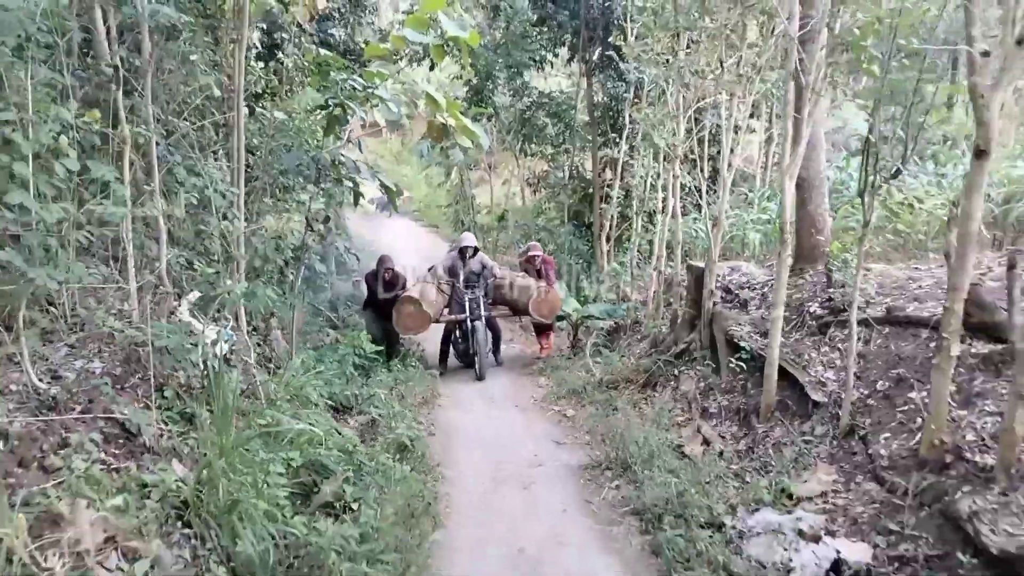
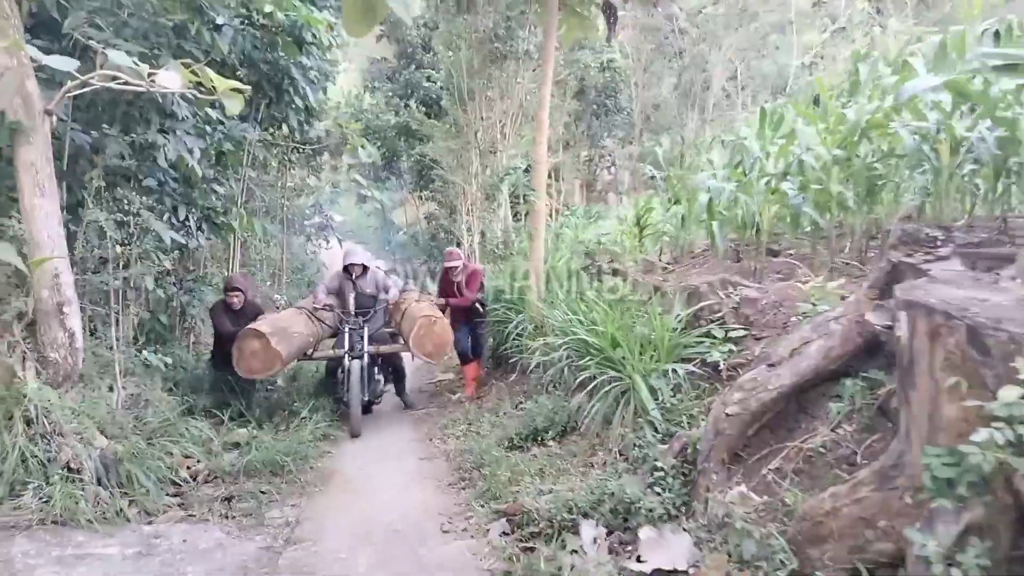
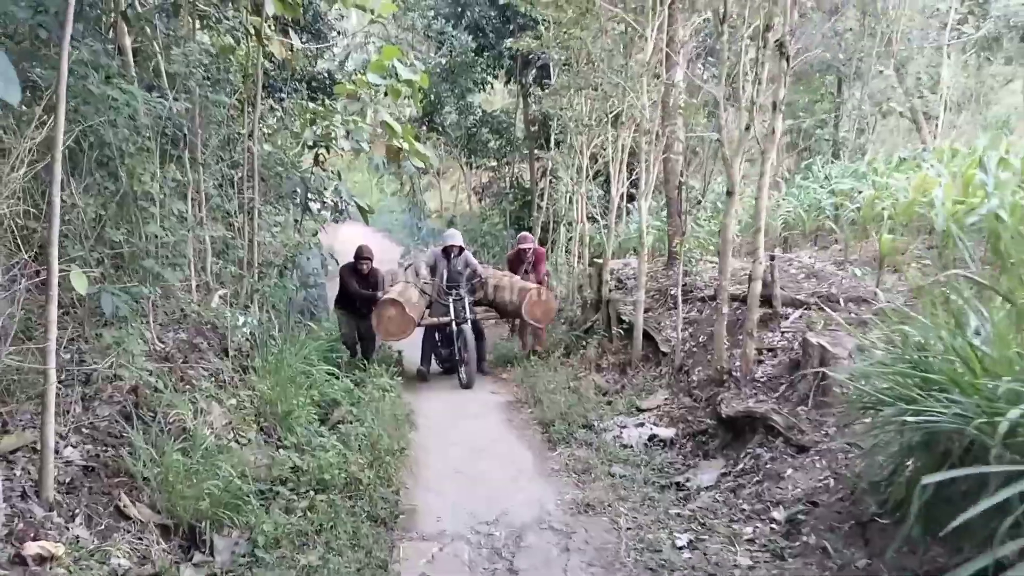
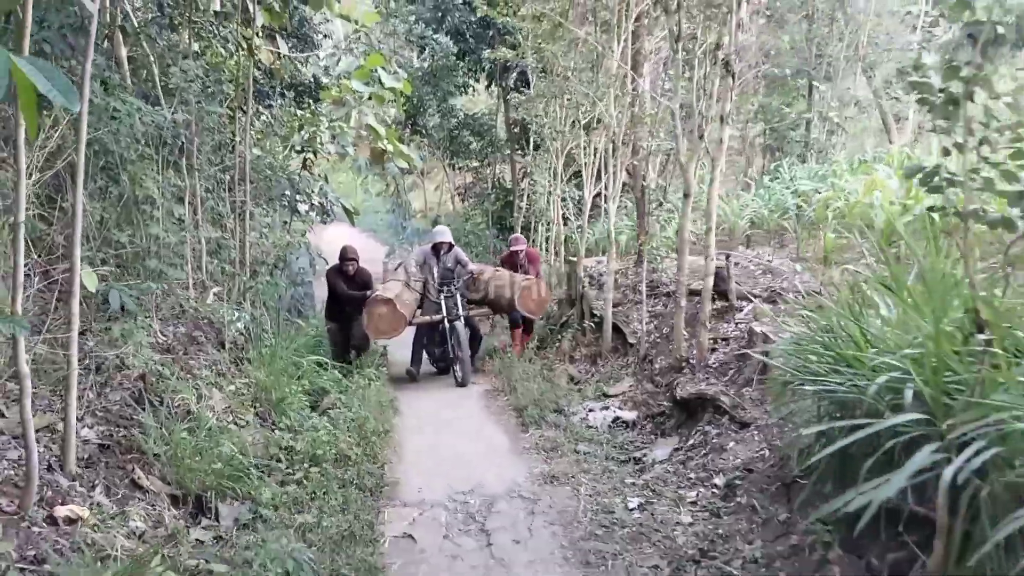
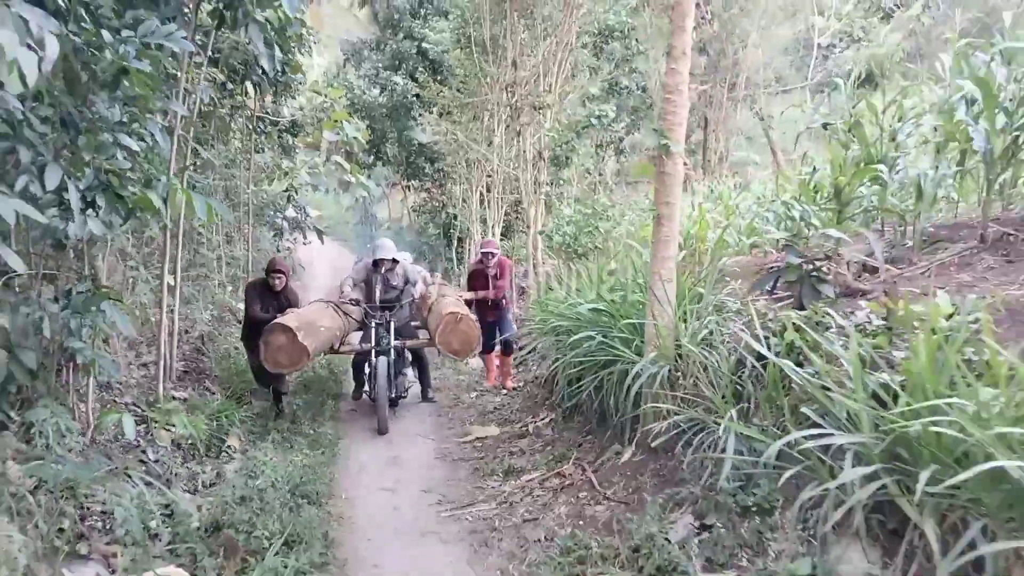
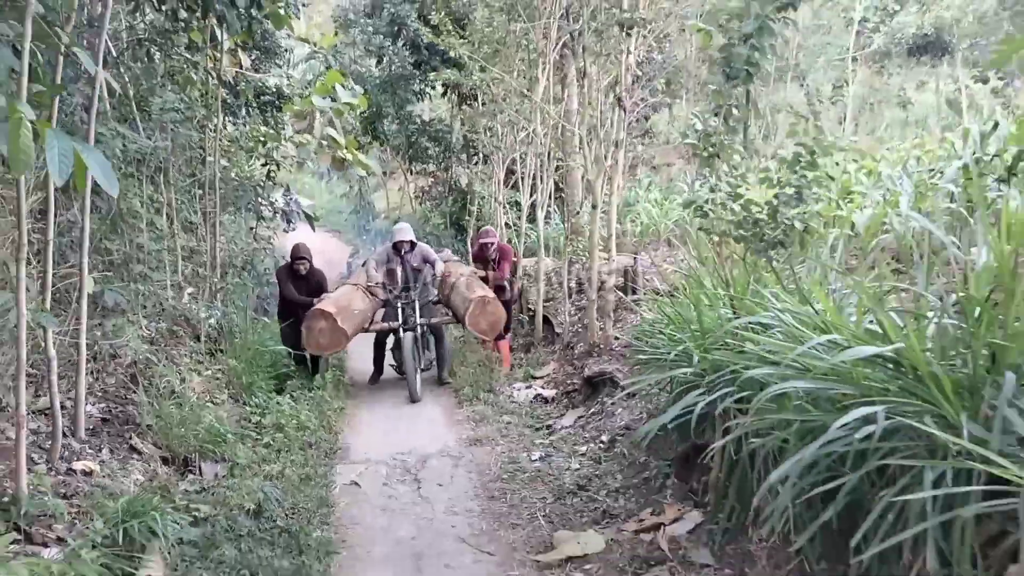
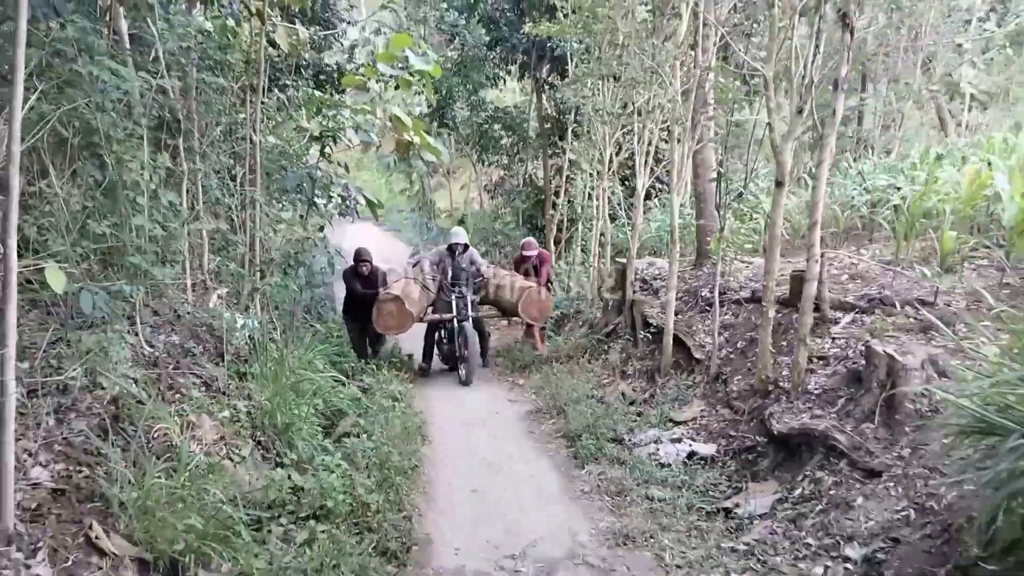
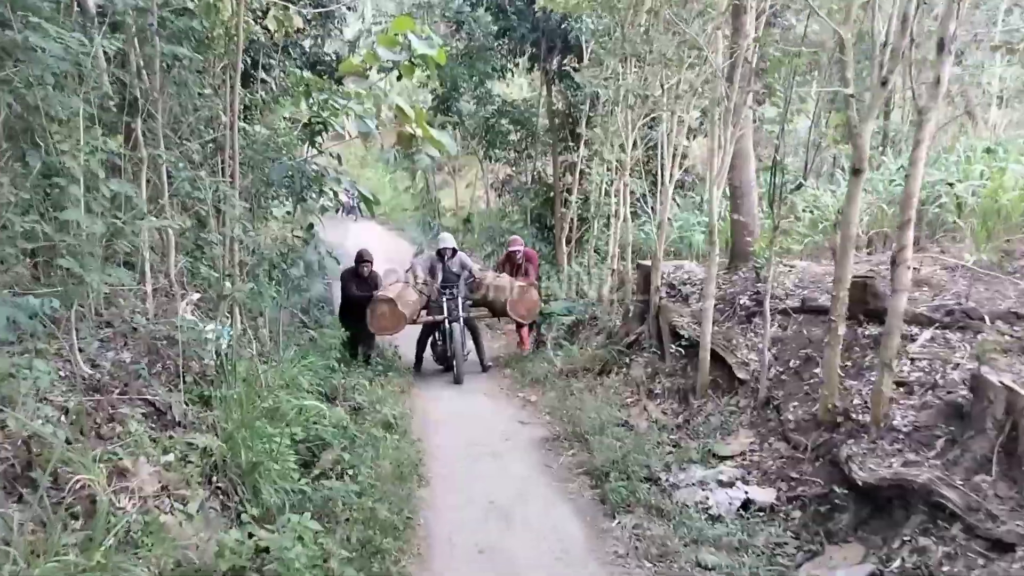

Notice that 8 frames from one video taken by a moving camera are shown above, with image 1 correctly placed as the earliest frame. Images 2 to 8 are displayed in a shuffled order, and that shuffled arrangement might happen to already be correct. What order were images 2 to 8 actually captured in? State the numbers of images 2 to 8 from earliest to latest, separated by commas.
8, 7, 3, 4, 6, 5, 2
